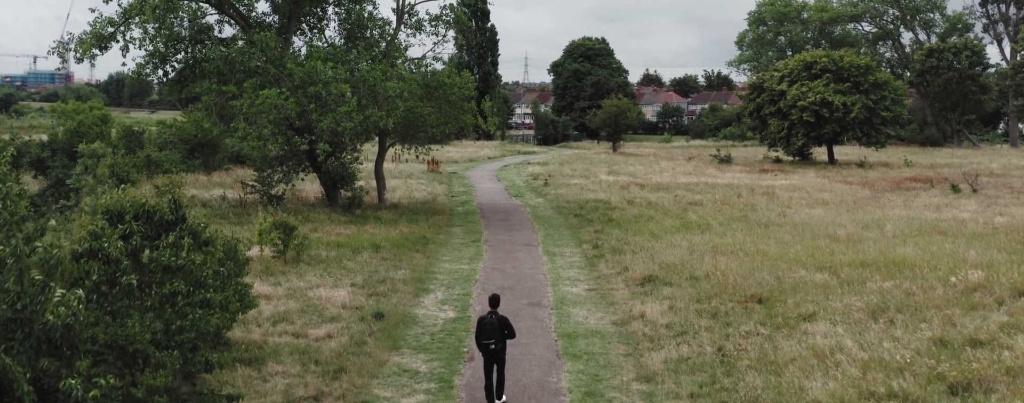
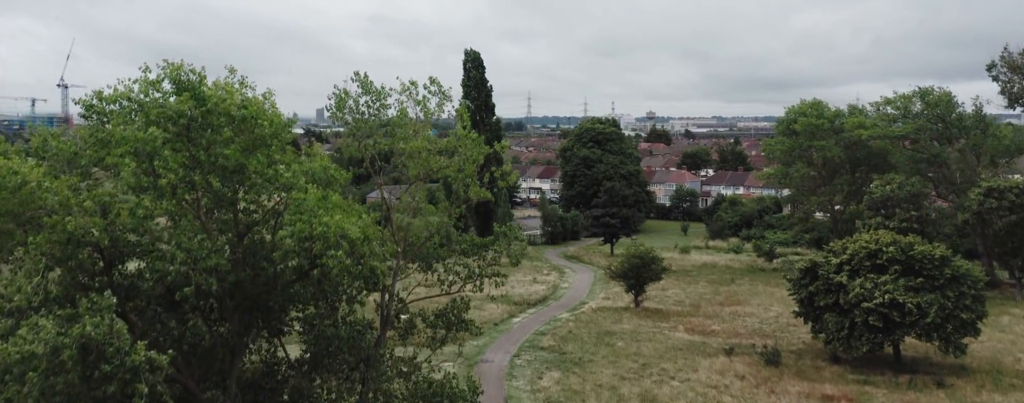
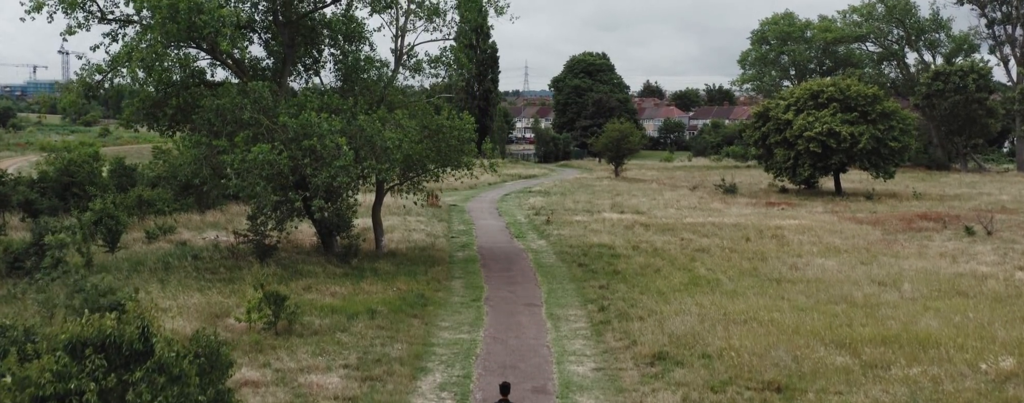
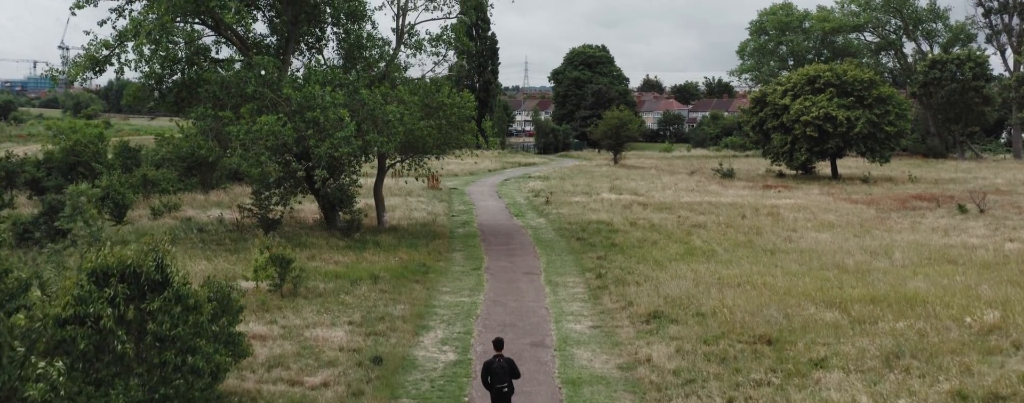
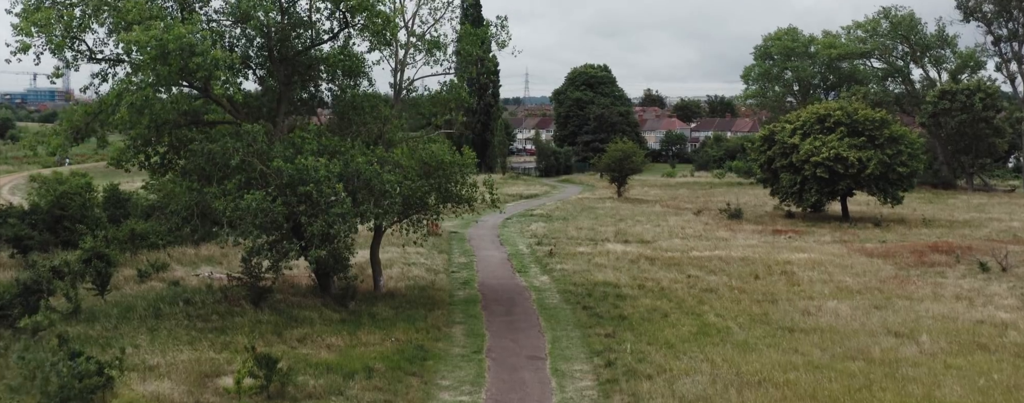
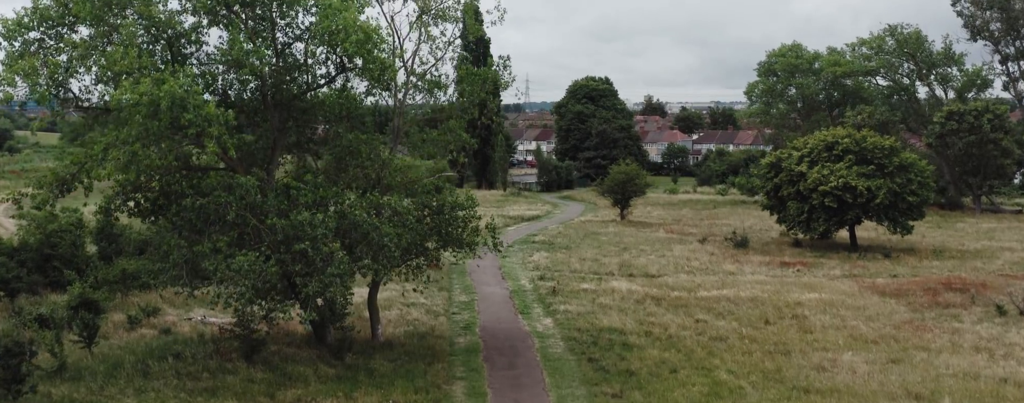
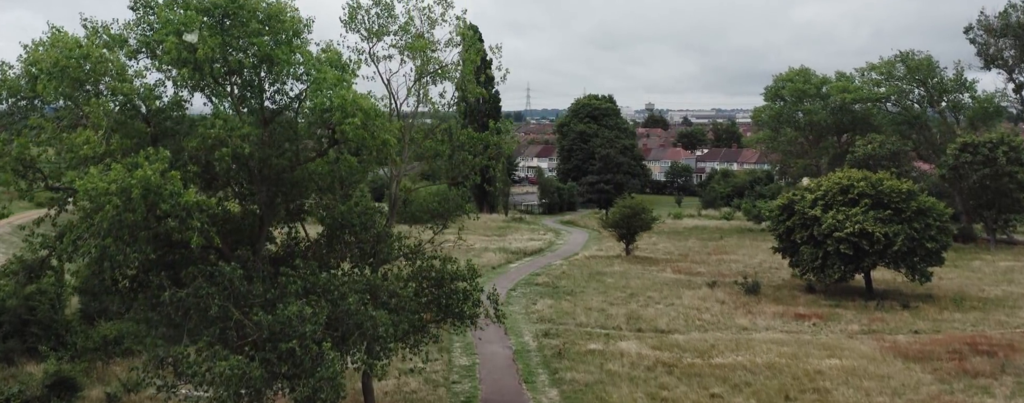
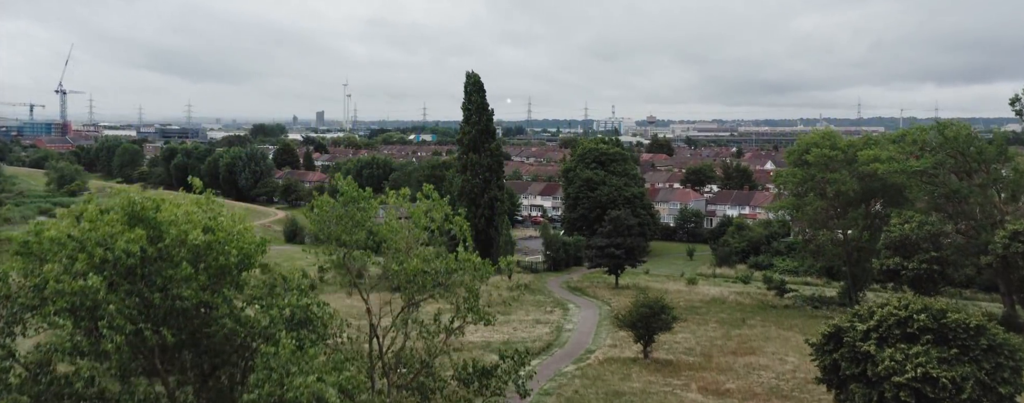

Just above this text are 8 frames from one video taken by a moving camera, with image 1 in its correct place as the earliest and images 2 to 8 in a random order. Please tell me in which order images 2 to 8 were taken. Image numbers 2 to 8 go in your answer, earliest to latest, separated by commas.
4, 3, 5, 6, 7, 2, 8
